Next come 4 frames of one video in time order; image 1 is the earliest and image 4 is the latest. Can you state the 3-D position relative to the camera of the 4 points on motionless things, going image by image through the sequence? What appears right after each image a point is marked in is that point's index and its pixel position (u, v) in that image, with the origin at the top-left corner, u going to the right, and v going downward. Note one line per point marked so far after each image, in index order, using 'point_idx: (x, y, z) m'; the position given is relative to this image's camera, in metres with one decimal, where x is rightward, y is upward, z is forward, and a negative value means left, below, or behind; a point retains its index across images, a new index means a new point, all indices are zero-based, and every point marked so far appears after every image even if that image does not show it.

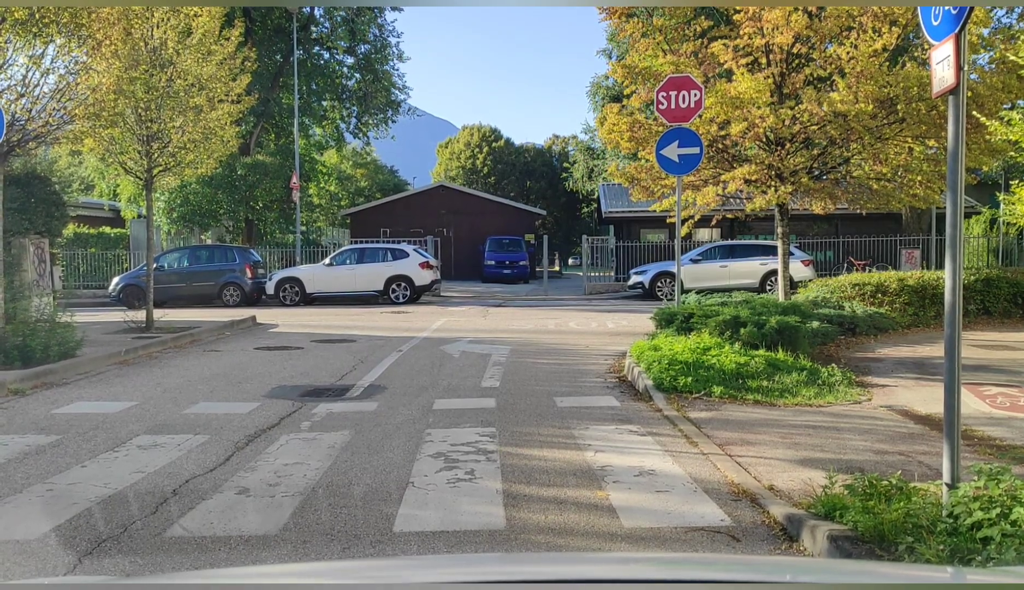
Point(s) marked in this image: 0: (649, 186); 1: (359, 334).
0: (+2.3, +1.8, +14.2) m
1: (-2.7, -0.7, +15.3) m
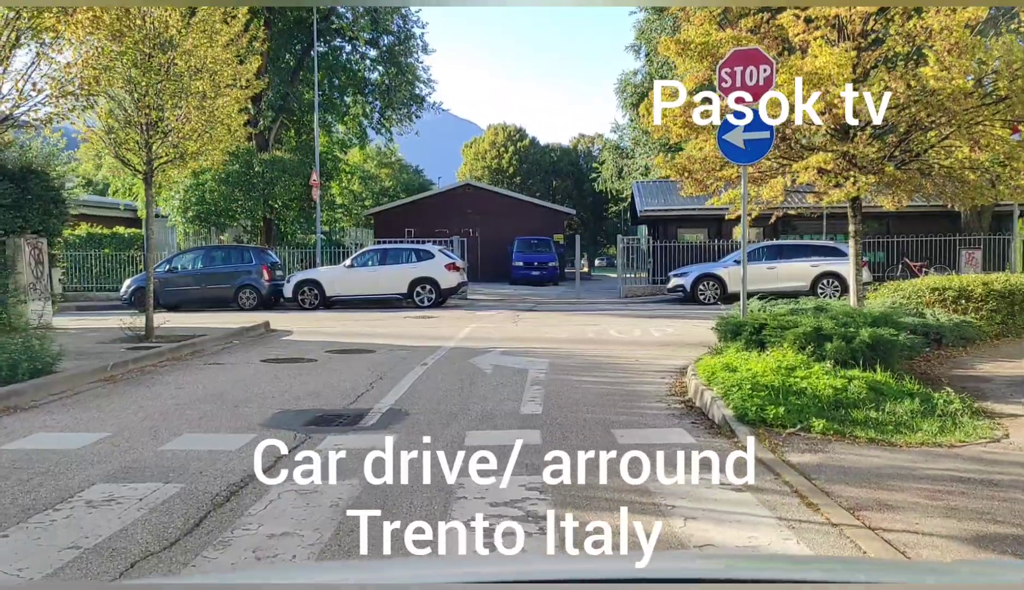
0: (+2.8, +1.7, +12.6) m
1: (-2.2, -0.8, +13.9) m
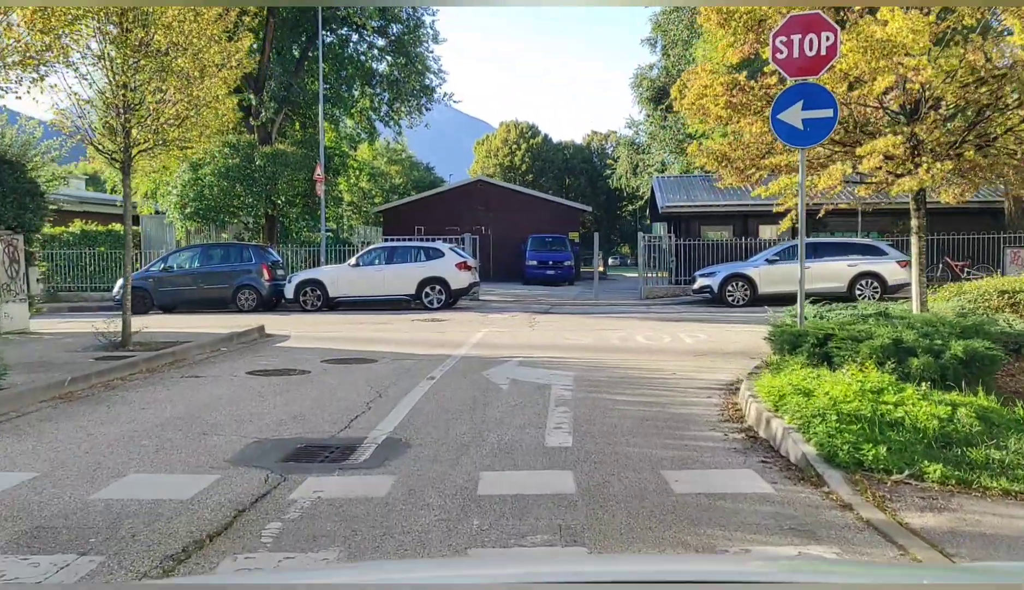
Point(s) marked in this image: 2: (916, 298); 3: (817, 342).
0: (+3.0, +1.7, +11.2) m
1: (-1.9, -0.8, +12.5) m
2: (+5.3, 0.0, +11.2) m
3: (+2.9, -0.4, +8.1) m
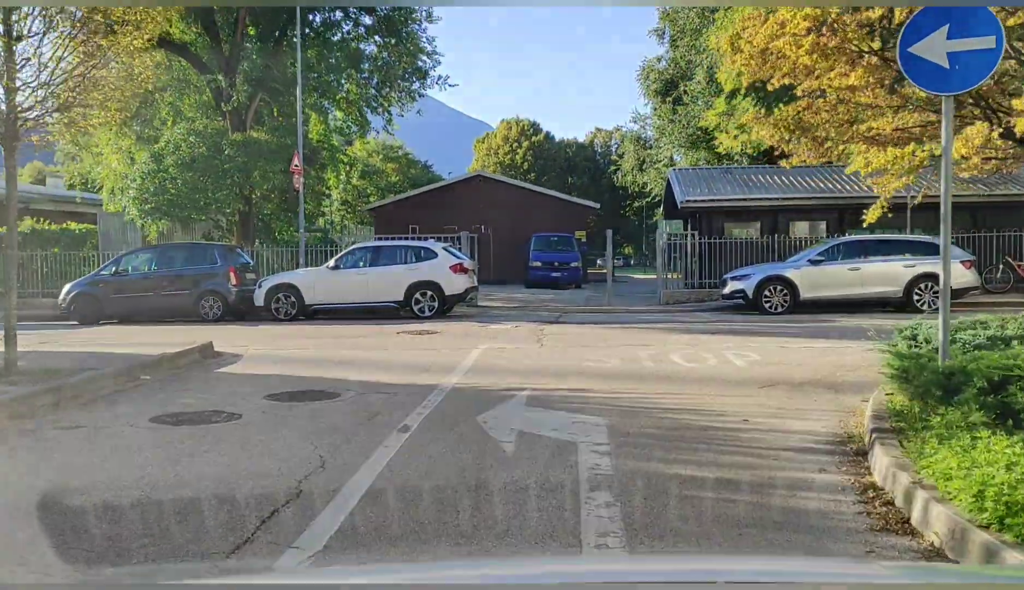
0: (+3.1, +1.5, +8.4) m
1: (-1.8, -1.0, +9.7) m
2: (+5.3, -0.2, +8.4) m
3: (+2.9, -0.6, +5.2) m
